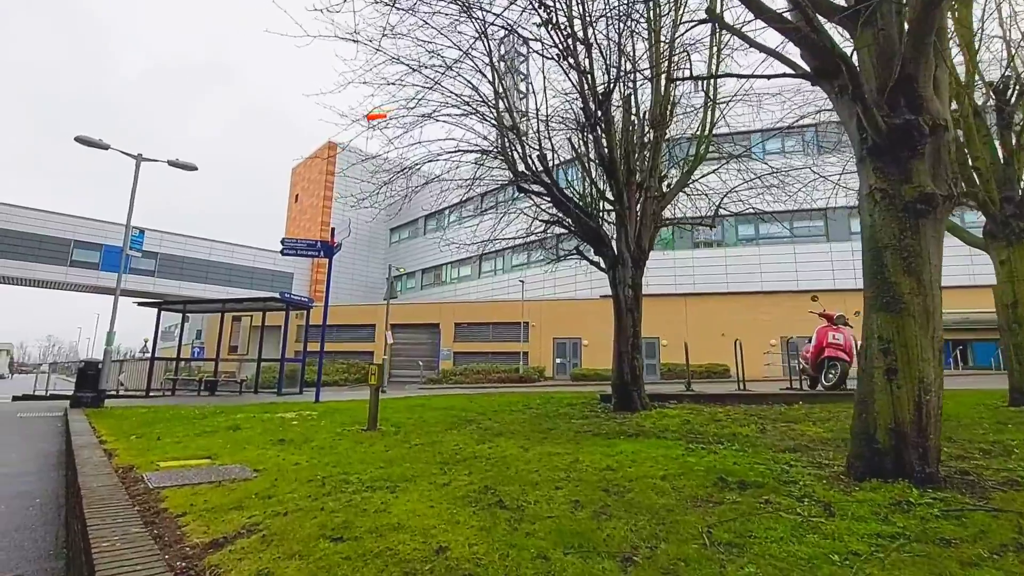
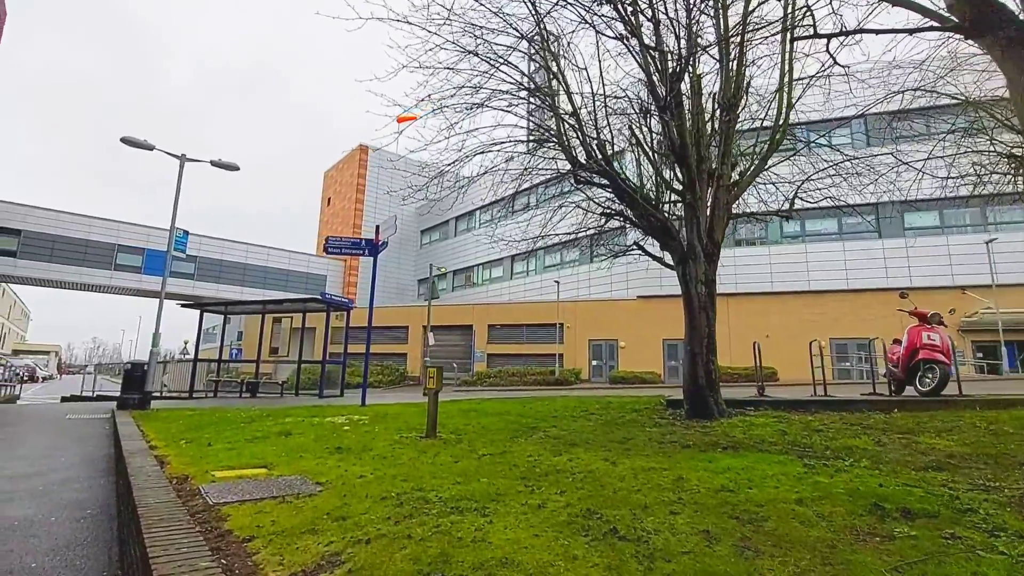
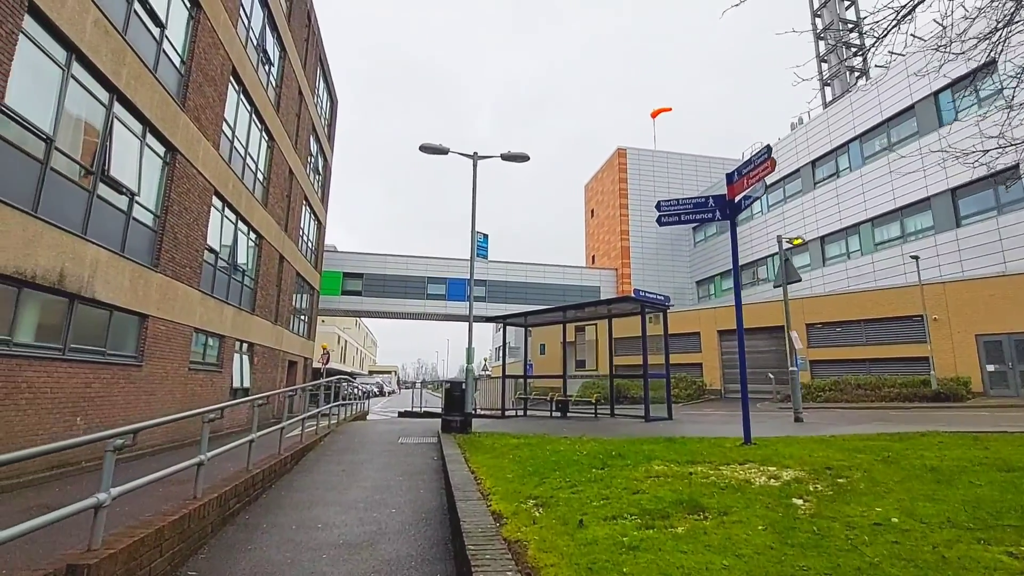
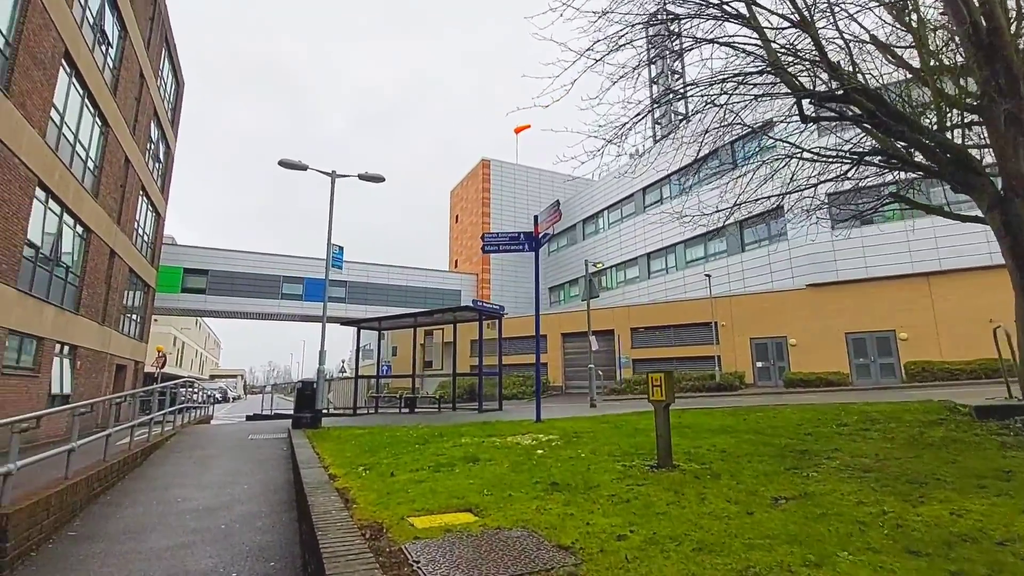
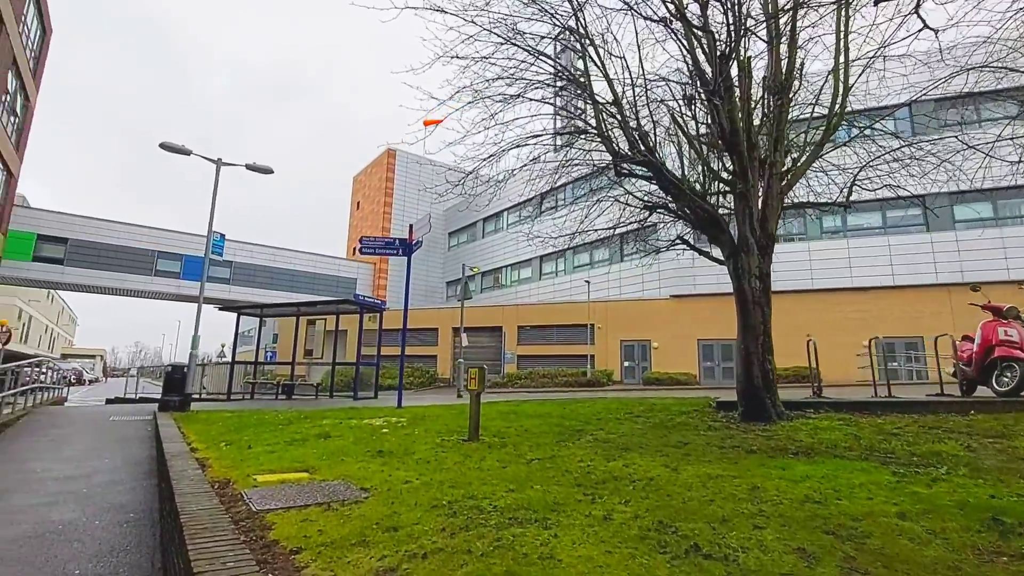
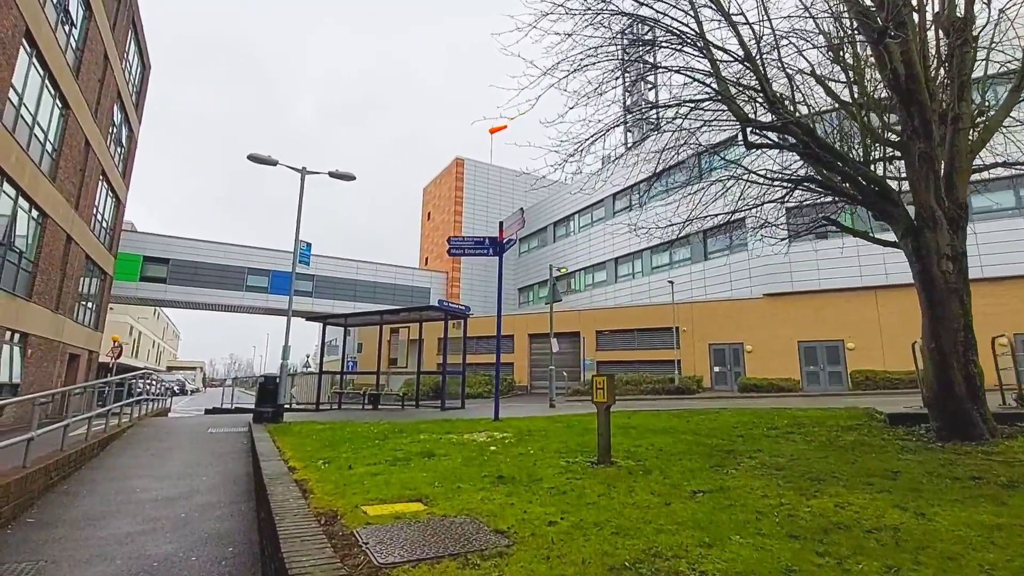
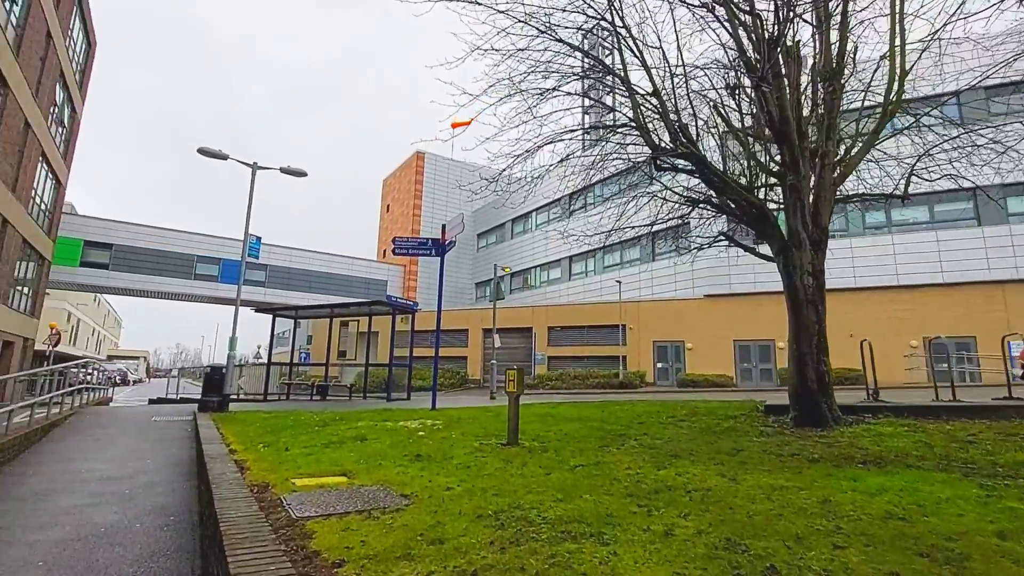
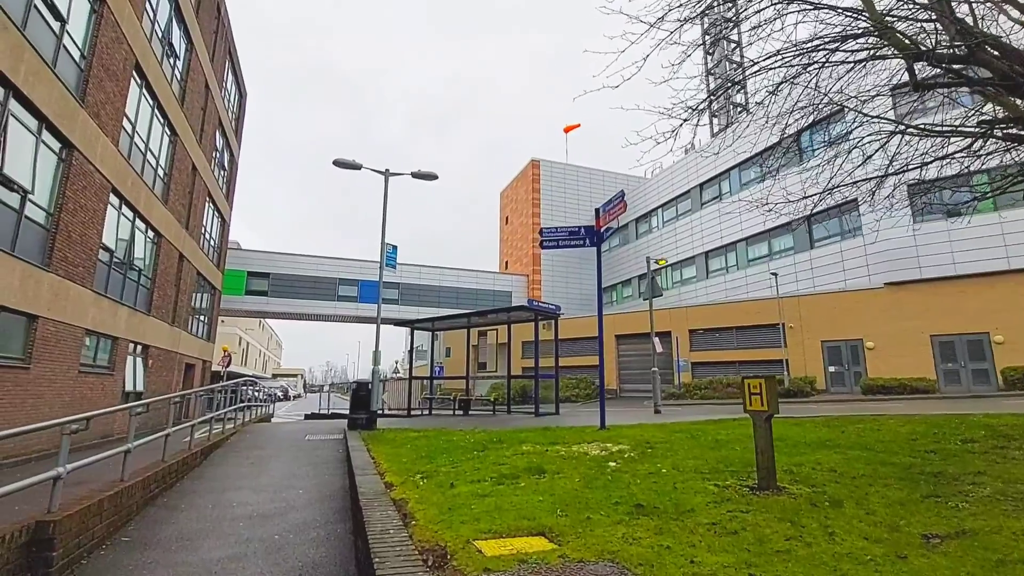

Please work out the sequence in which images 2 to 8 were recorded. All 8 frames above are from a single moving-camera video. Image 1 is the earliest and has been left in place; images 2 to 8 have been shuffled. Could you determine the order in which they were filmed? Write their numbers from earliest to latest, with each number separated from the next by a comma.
2, 5, 7, 6, 4, 8, 3
